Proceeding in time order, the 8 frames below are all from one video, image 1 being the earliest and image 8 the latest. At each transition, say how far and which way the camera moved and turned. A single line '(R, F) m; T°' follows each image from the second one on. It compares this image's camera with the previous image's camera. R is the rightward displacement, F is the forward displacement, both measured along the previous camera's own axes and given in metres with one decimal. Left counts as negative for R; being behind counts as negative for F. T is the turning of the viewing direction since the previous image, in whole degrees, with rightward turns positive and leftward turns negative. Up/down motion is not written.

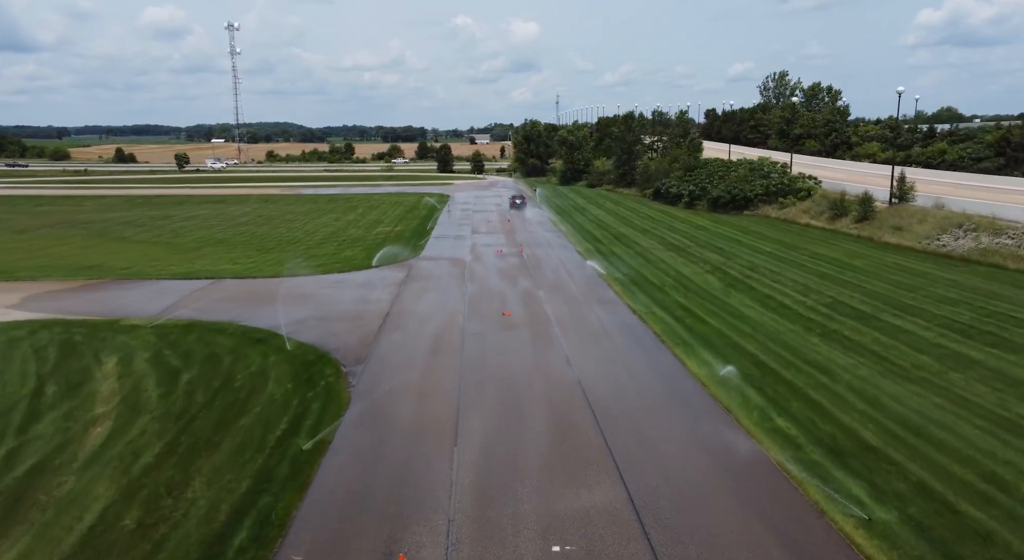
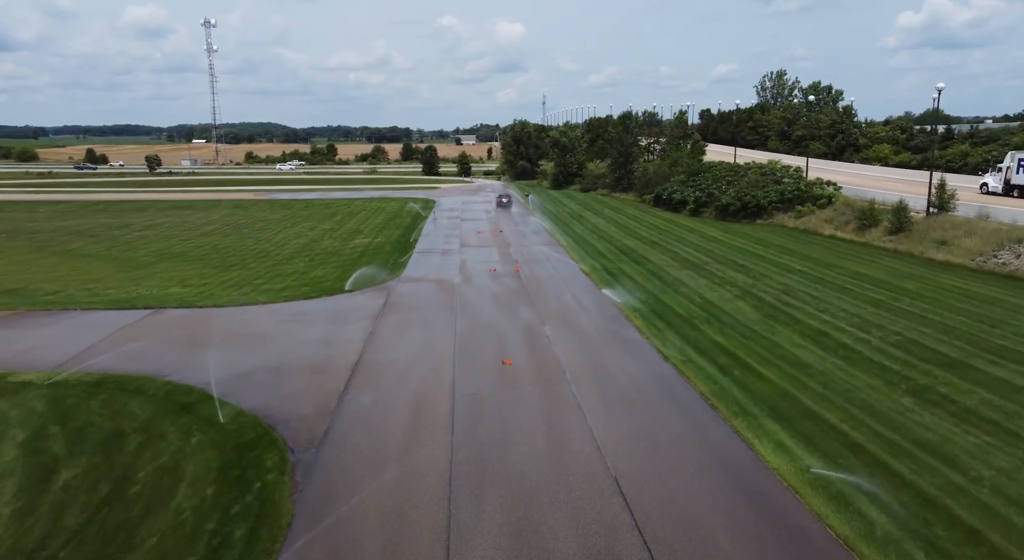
(-0.3, +3.2) m; +1°
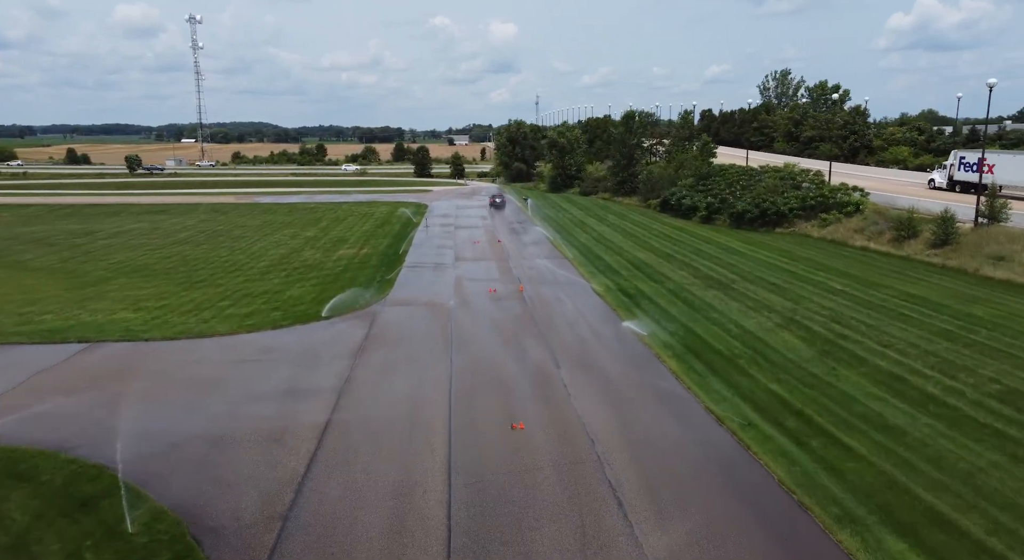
(-0.3, +2.7) m; +1°
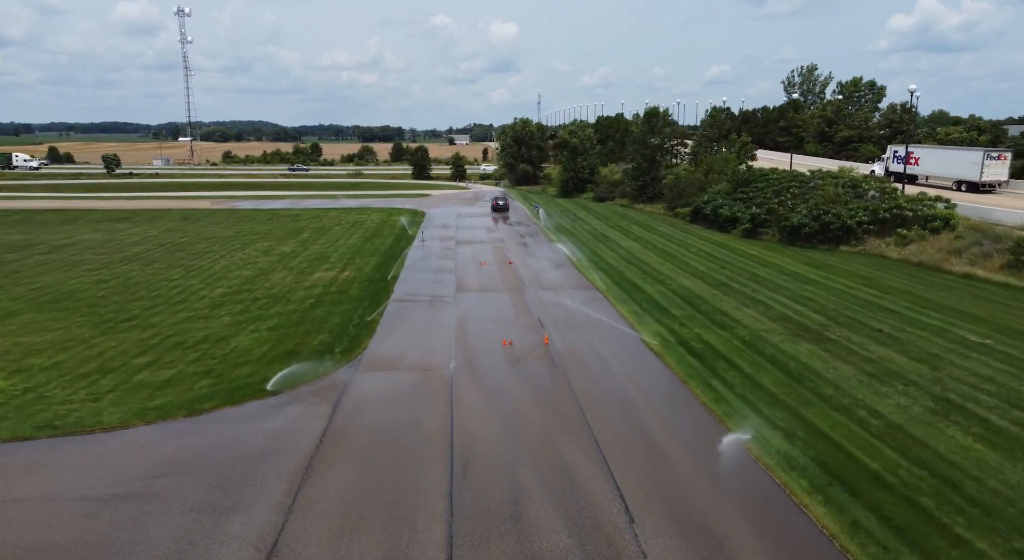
(-0.6, +5.0) m; 0°
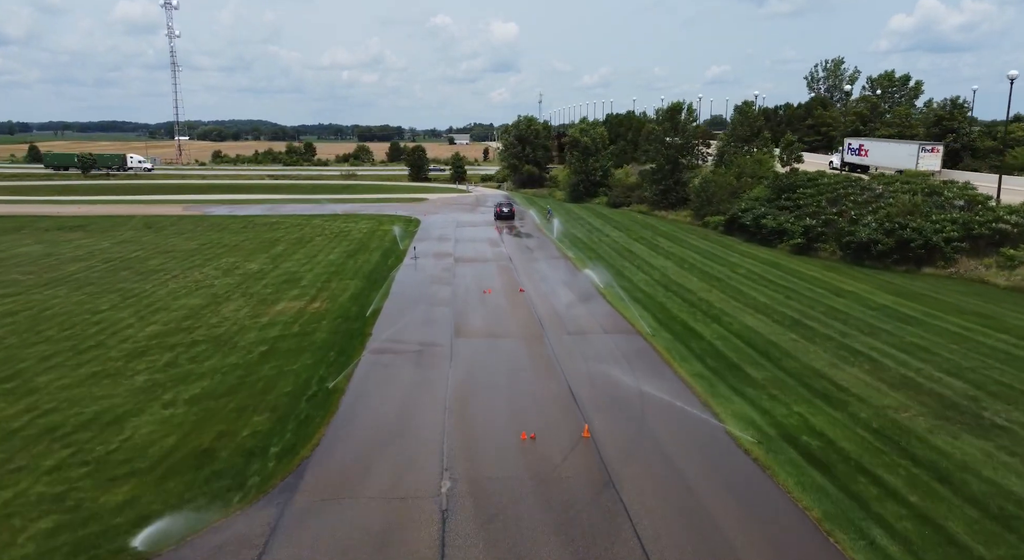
(-0.4, +4.6) m; 0°
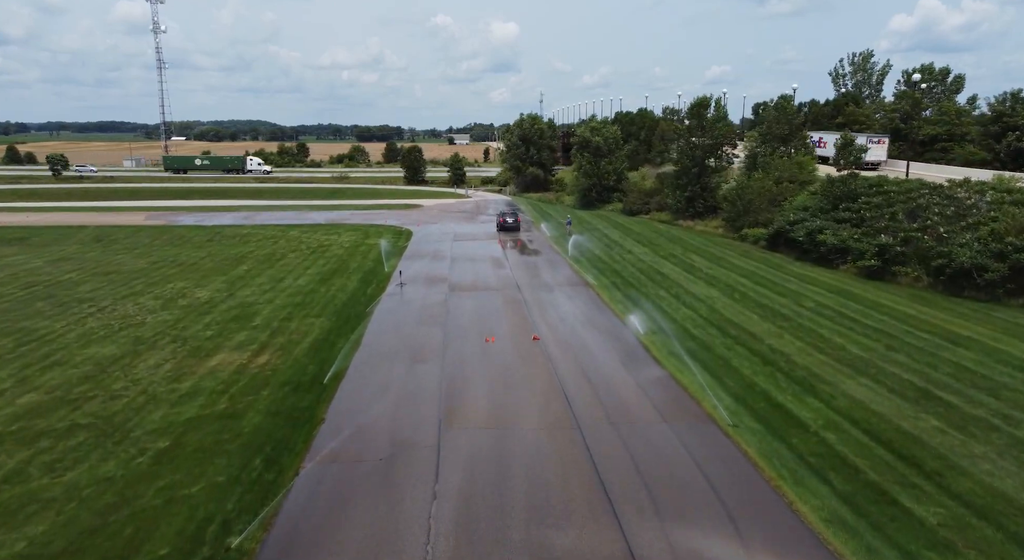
(-0.3, +4.6) m; 0°
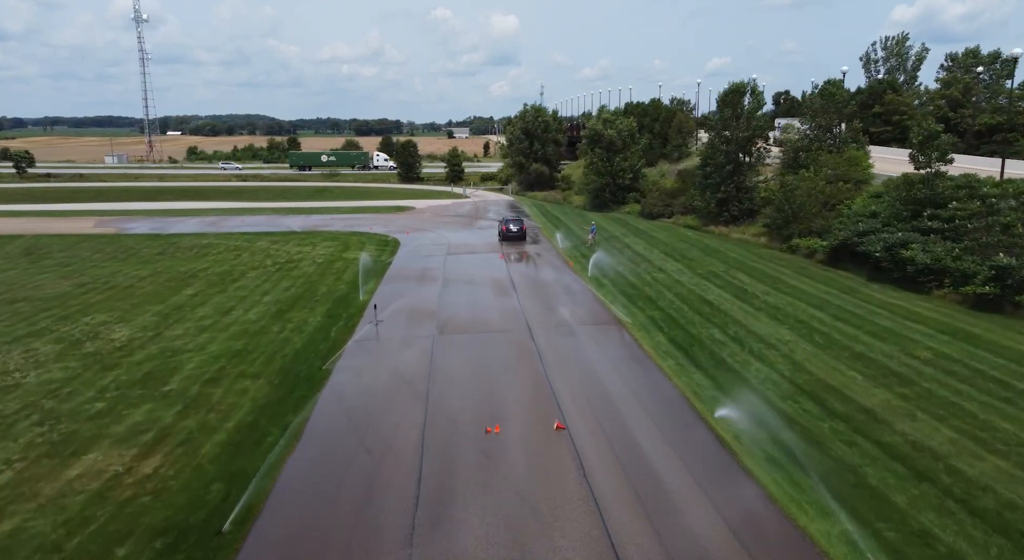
(-0.2, +4.7) m; 0°
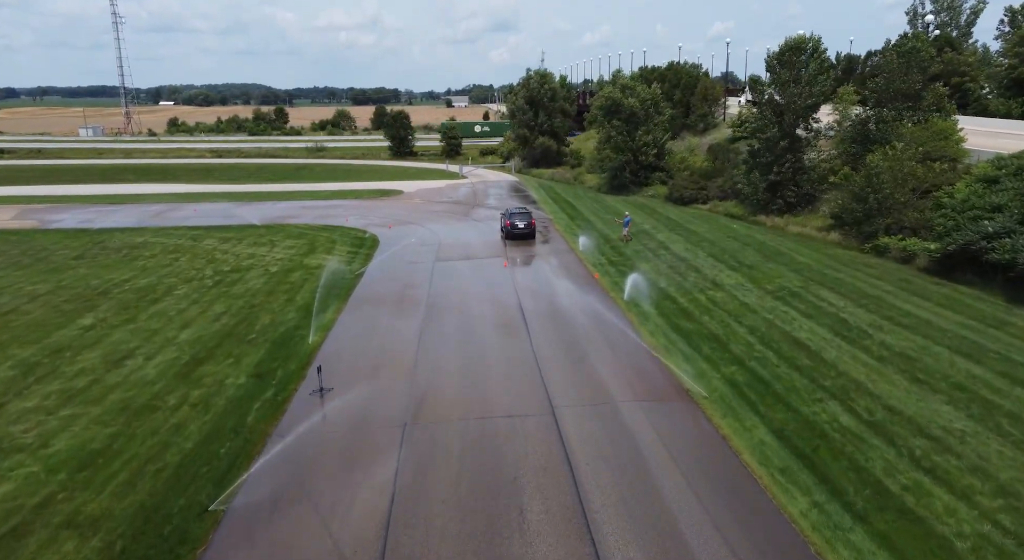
(-0.2, +5.4) m; 0°
